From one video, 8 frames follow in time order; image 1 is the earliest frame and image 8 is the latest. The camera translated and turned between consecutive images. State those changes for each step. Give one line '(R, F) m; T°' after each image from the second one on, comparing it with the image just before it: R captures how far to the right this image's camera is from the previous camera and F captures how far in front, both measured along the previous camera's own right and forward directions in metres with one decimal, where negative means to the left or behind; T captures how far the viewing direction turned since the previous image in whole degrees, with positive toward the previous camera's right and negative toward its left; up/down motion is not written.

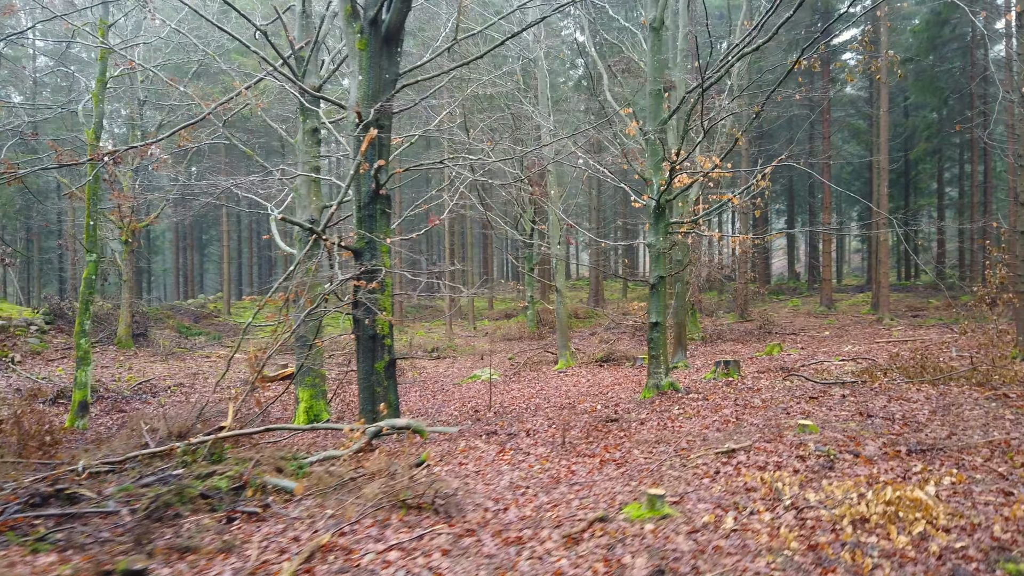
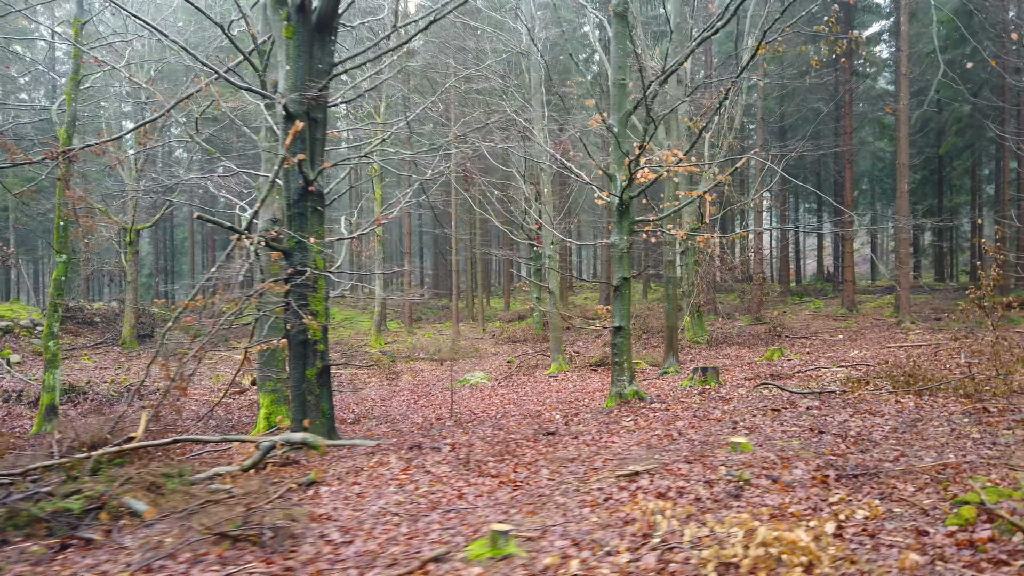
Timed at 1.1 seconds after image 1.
(+0.8, +0.5) m; -3°
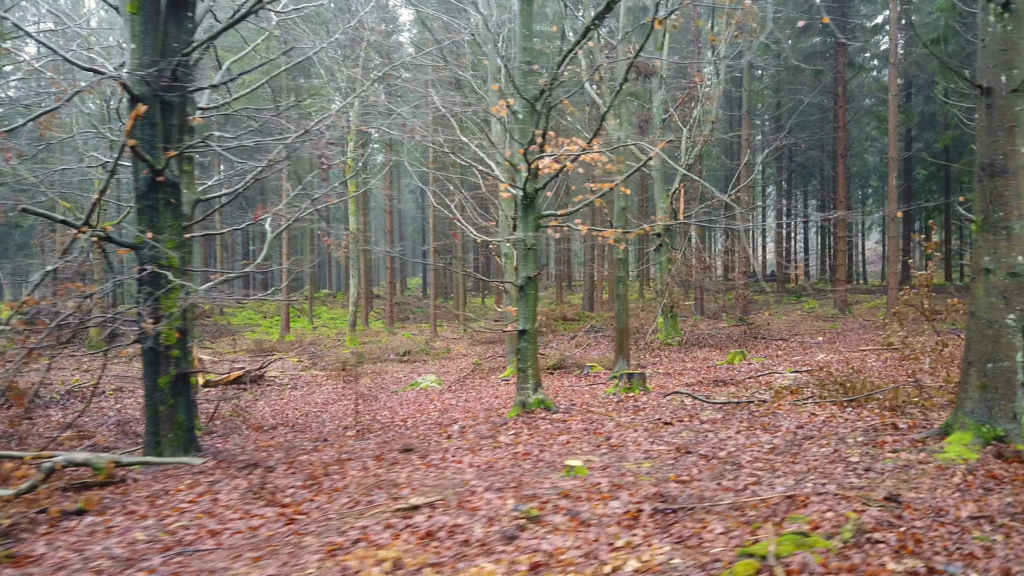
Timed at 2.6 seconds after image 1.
(+1.2, +0.6) m; -1°
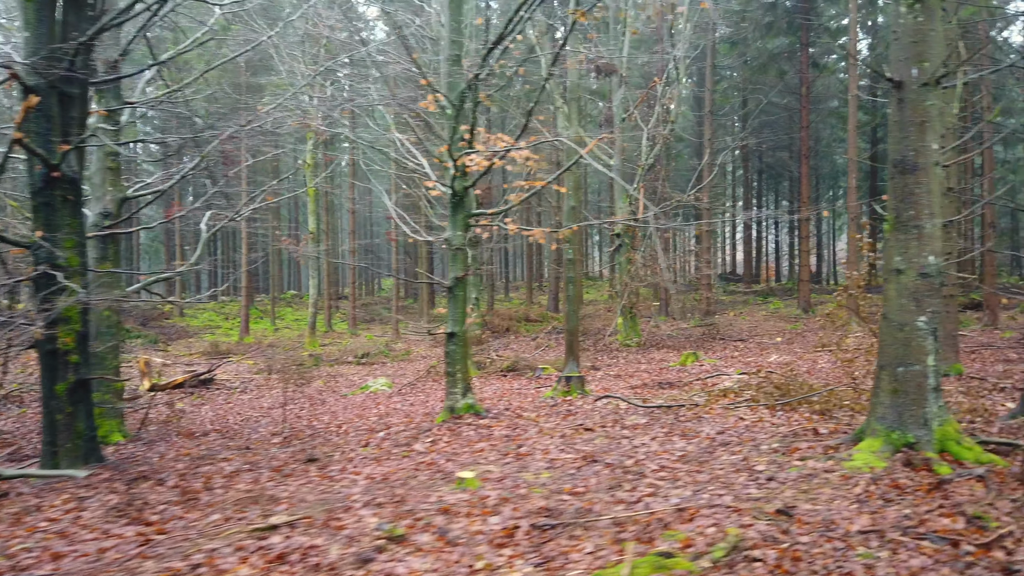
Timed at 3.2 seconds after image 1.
(+0.5, +0.2) m; +2°
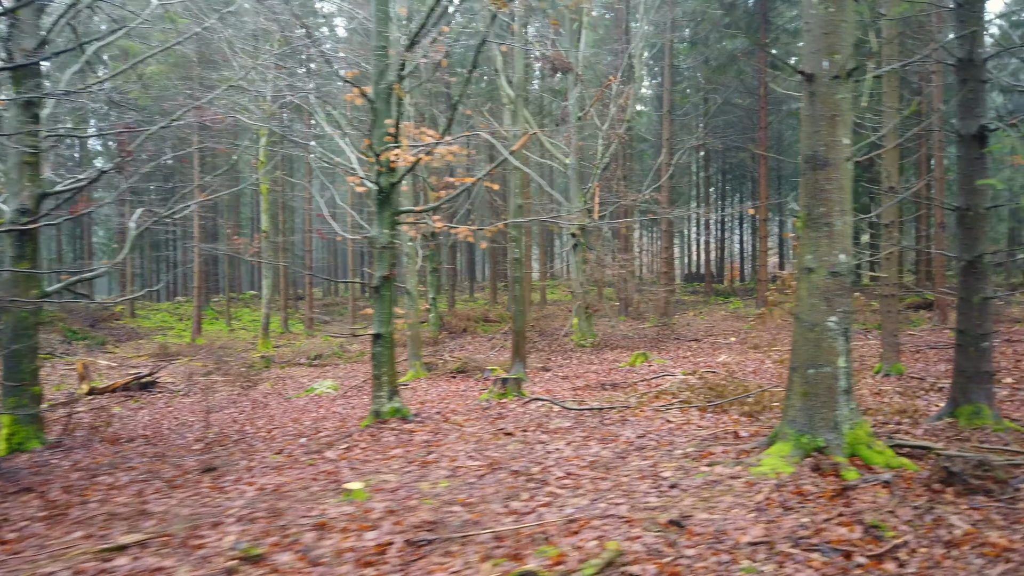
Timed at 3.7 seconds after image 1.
(+0.4, +0.2) m; +2°
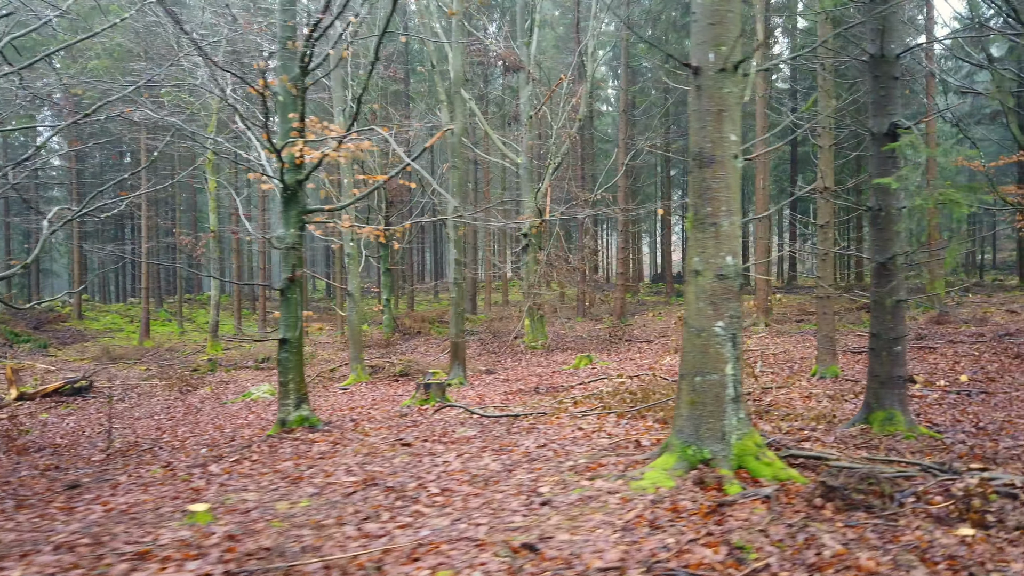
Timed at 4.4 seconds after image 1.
(+0.5, +0.2) m; +2°
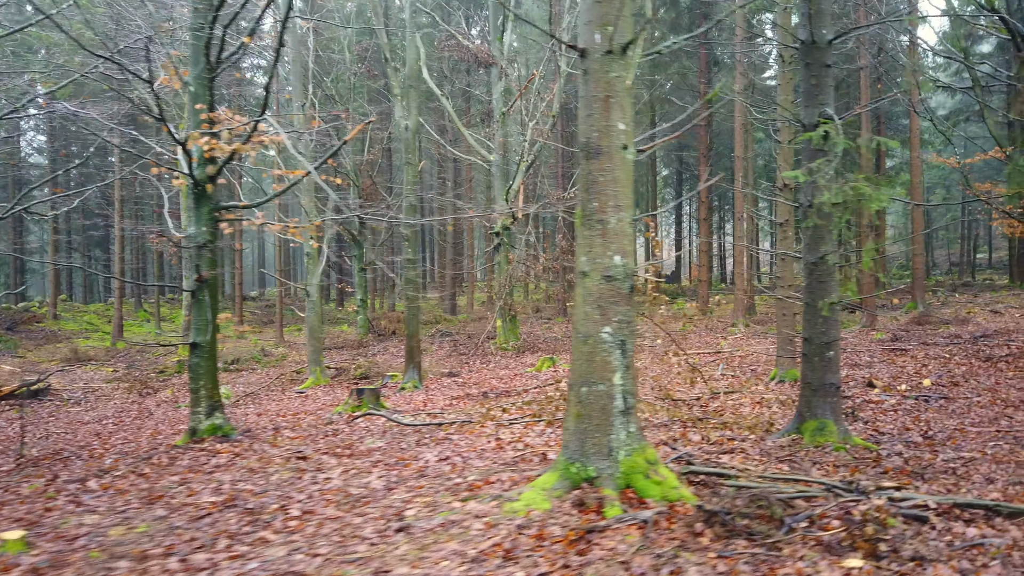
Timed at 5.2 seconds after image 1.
(+0.6, +0.3) m; 0°
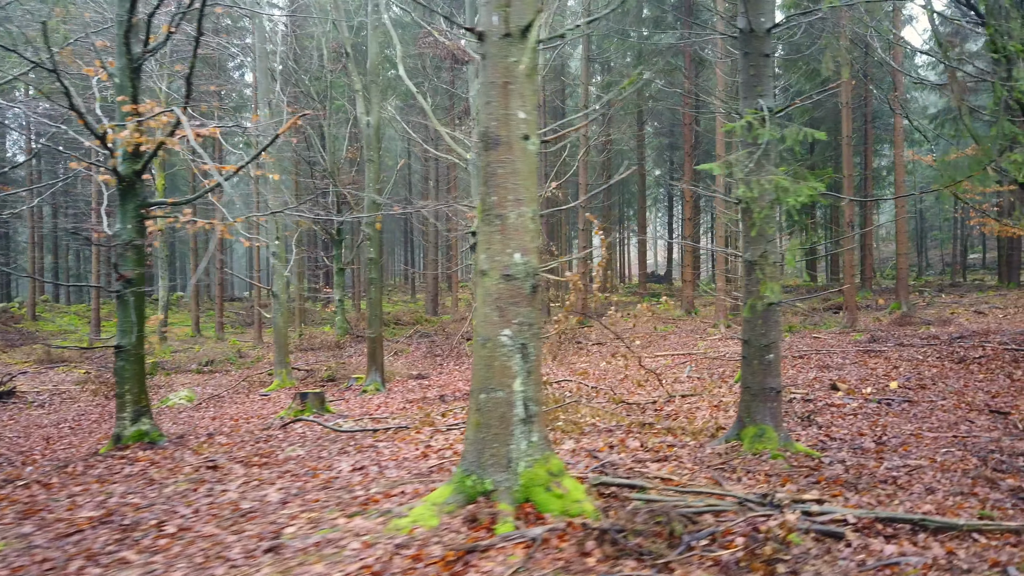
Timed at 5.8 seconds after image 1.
(+0.5, +0.2) m; 0°
